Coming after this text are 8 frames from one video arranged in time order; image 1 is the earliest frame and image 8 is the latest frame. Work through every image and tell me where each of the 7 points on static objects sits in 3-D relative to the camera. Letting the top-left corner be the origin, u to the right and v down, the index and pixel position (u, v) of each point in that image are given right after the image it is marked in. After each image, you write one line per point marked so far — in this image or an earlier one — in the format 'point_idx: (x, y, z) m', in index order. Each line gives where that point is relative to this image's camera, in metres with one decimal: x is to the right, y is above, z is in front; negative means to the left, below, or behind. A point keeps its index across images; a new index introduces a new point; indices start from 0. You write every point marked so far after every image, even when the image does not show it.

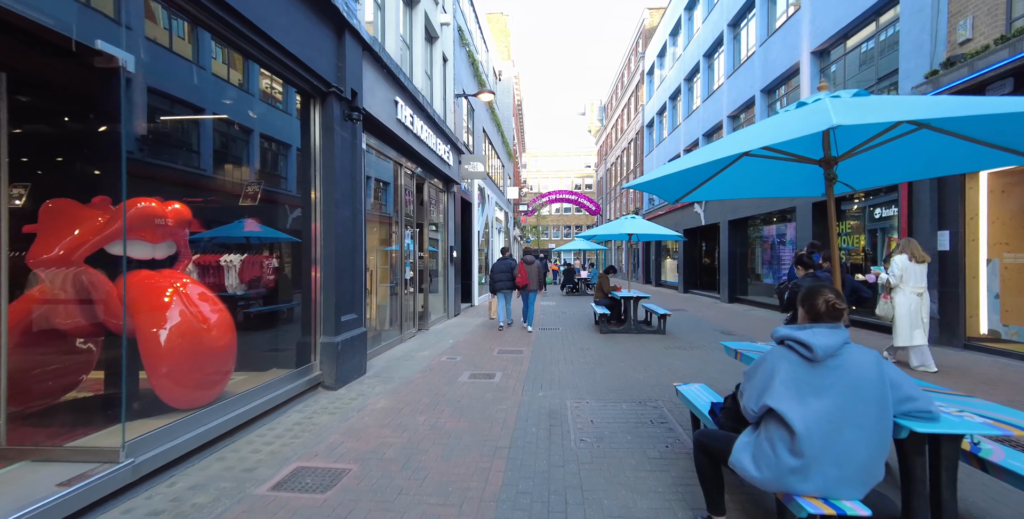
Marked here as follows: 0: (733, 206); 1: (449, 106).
0: (+7.8, +1.9, +15.0) m
1: (-1.7, +4.1, +11.3) m
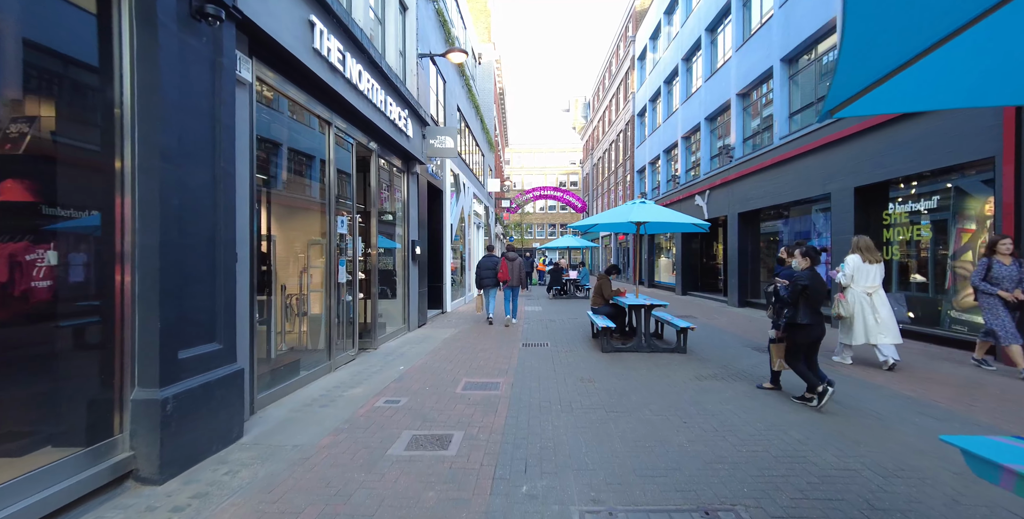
0: (+7.1, +1.9, +13.2) m
1: (-2.2, +4.1, +9.1) m
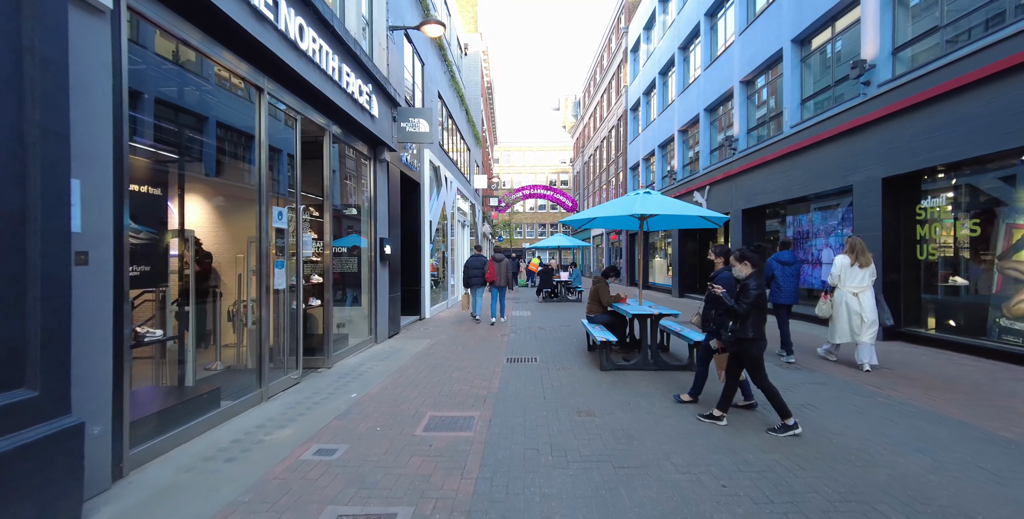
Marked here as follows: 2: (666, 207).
0: (+6.7, +1.9, +12.2) m
1: (-2.5, +4.1, +7.9) m
2: (+2.1, +0.7, +5.9) m
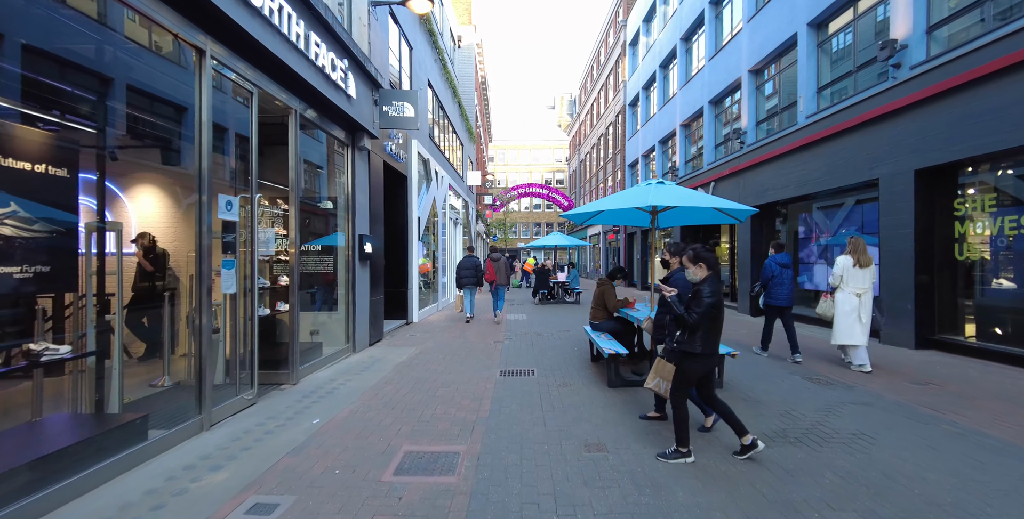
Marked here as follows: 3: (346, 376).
0: (+6.6, +1.9, +11.5) m
1: (-2.6, +4.1, +7.1) m
2: (+2.0, +0.7, +5.1) m
3: (-2.2, -1.6, +5.8) m
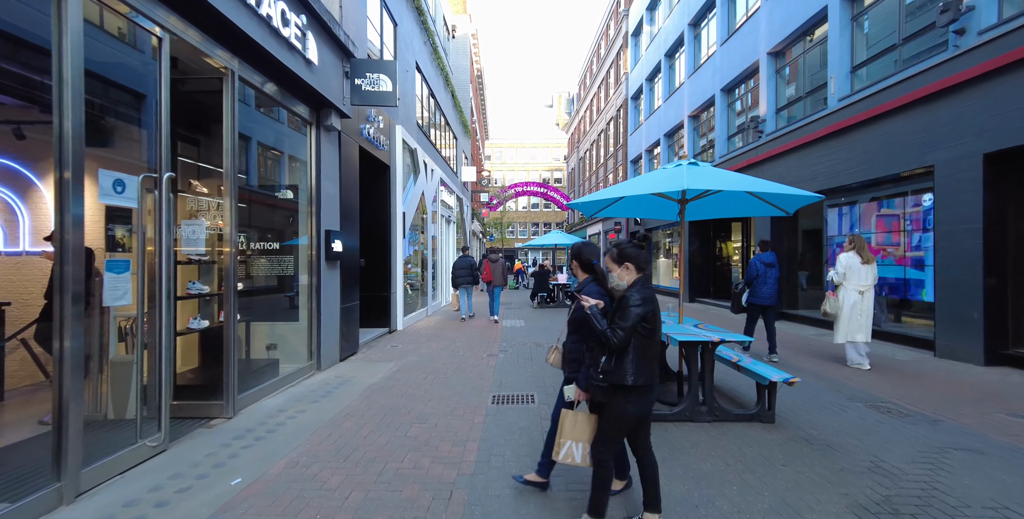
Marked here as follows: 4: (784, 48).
0: (+6.5, +1.9, +10.5) m
1: (-2.6, +4.1, +6.0) m
2: (+2.0, +0.7, +4.0) m
3: (-2.3, -1.6, +4.7) m
4: (+6.7, +5.2, +10.5) m
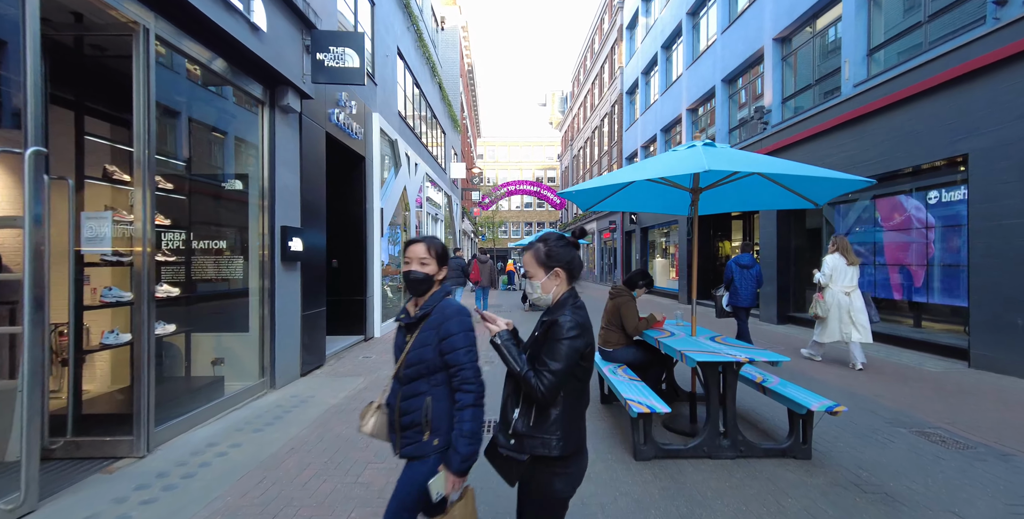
0: (+6.2, +1.9, +9.8) m
1: (-2.8, +4.1, +5.2) m
2: (+1.8, +0.7, +3.3) m
3: (-2.5, -1.6, +3.9) m
4: (+6.4, +5.2, +9.8) m
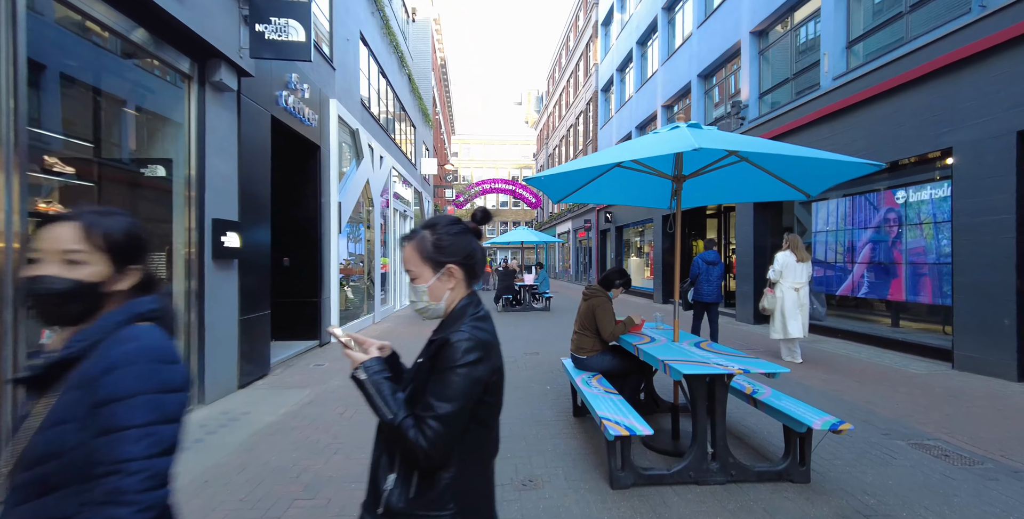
0: (+5.6, +2.0, +9.6) m
1: (-3.2, +4.2, +4.5) m
2: (+1.5, +0.7, +2.9) m
3: (-2.8, -1.5, +3.2) m
4: (+5.7, +5.2, +9.6) m
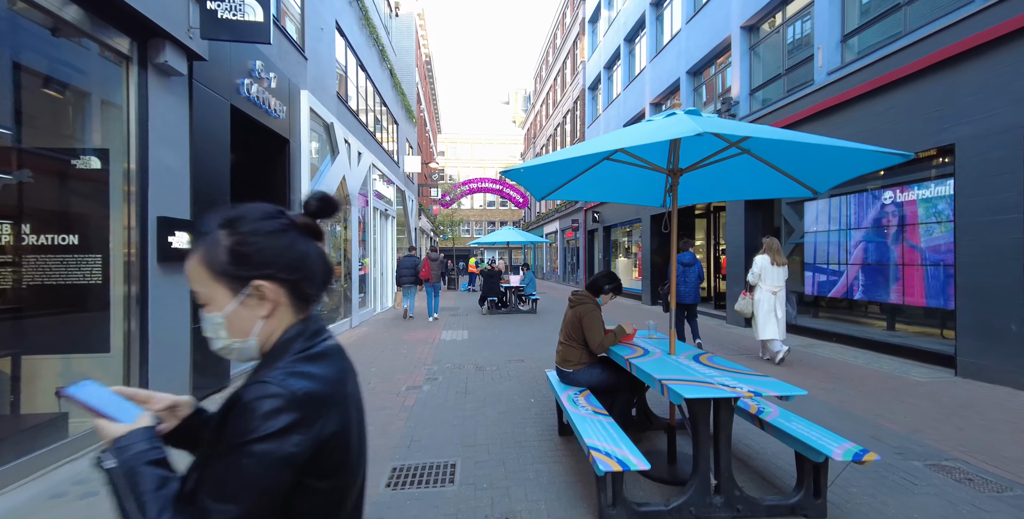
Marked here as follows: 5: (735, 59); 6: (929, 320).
0: (+5.2, +1.9, +9.3) m
1: (-3.4, +4.1, +4.0) m
2: (+1.4, +0.7, +2.5) m
3: (-2.9, -1.6, +2.7) m
4: (+5.4, +5.2, +9.4) m
5: (+5.1, +4.6, +9.9) m
6: (+6.2, -0.9, +6.3) m
